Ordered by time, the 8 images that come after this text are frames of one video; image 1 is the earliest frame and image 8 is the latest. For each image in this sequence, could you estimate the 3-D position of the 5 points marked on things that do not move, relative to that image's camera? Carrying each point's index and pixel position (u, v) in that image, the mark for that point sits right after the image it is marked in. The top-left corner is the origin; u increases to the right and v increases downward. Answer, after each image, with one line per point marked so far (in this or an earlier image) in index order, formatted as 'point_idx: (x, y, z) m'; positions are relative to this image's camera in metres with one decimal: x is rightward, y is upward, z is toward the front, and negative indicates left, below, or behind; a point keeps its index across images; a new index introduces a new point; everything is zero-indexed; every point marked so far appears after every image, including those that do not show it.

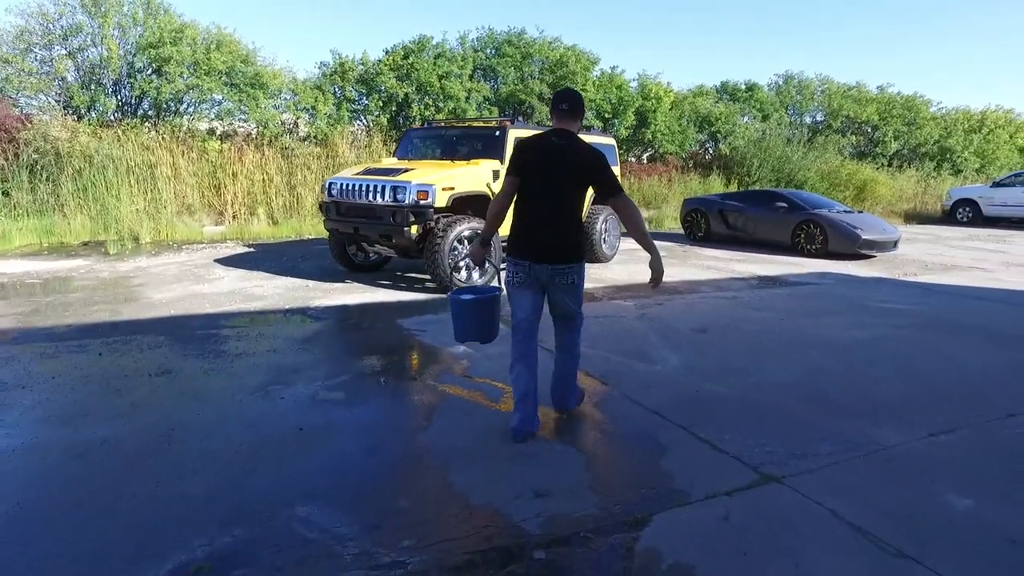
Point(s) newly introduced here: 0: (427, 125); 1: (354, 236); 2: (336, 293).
0: (-1.3, +2.5, +9.6) m
1: (-2.1, +0.7, +8.3) m
2: (-2.2, -0.1, +8.0) m
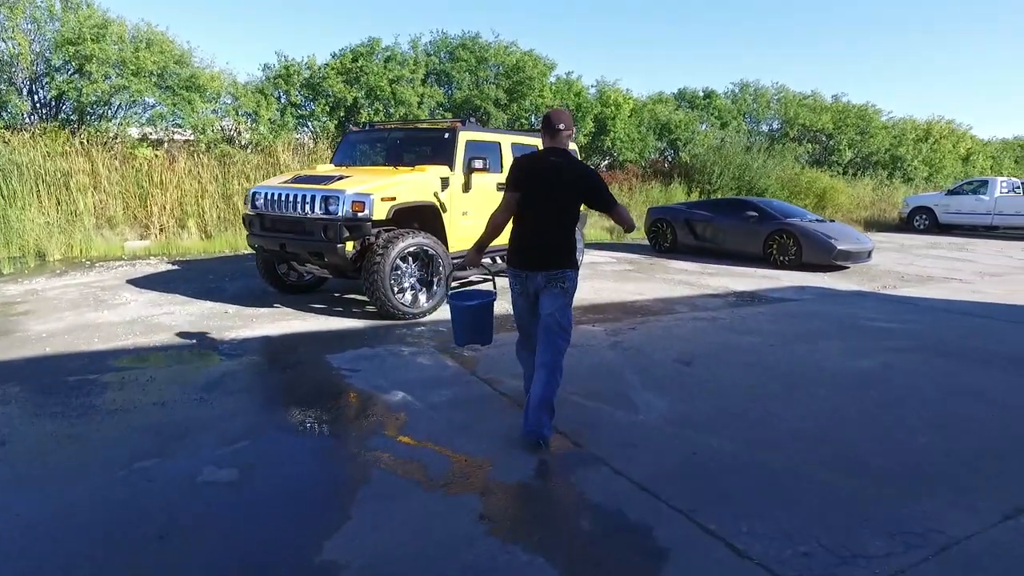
0: (-2.0, +2.2, +8.6) m
1: (-2.6, +0.4, +7.2) m
2: (-2.8, -0.4, +6.9) m
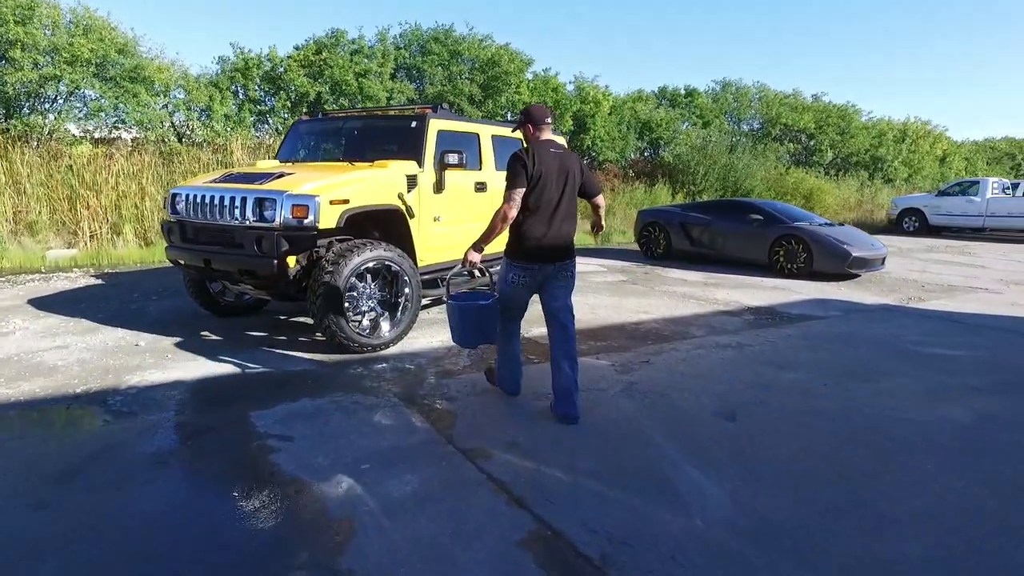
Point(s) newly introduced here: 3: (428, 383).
0: (-2.2, +2.0, +7.2) m
1: (-2.8, +0.1, +5.7) m
2: (-2.9, -0.6, +5.4) m
3: (-0.6, -0.8, +4.8) m
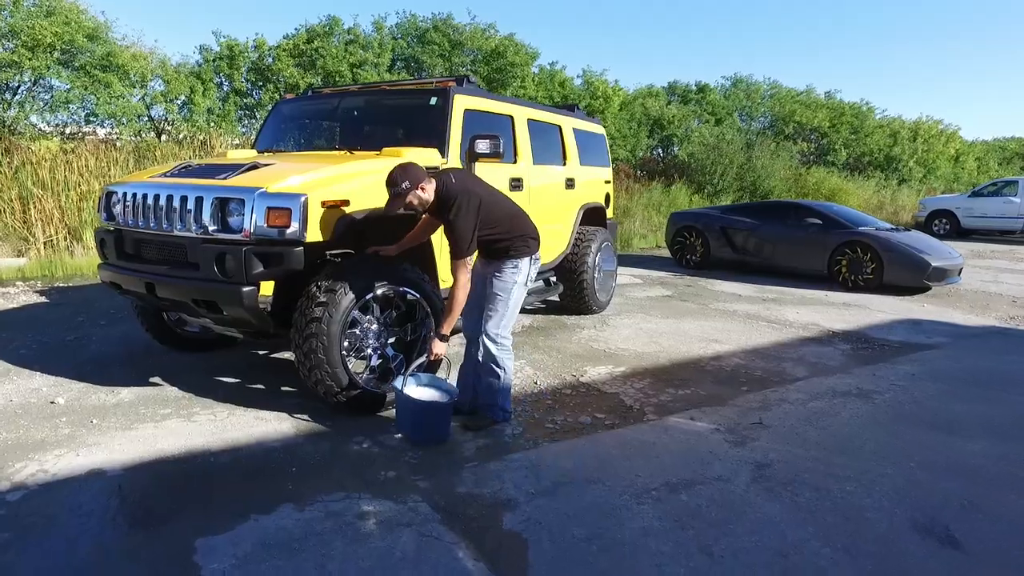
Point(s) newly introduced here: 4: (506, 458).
0: (-1.8, +1.7, +5.6) m
1: (-2.4, -0.1, +4.2) m
2: (-2.5, -0.8, +3.8) m
3: (-0.2, -1.0, +3.3) m
4: (0.0, -0.9, +3.5) m
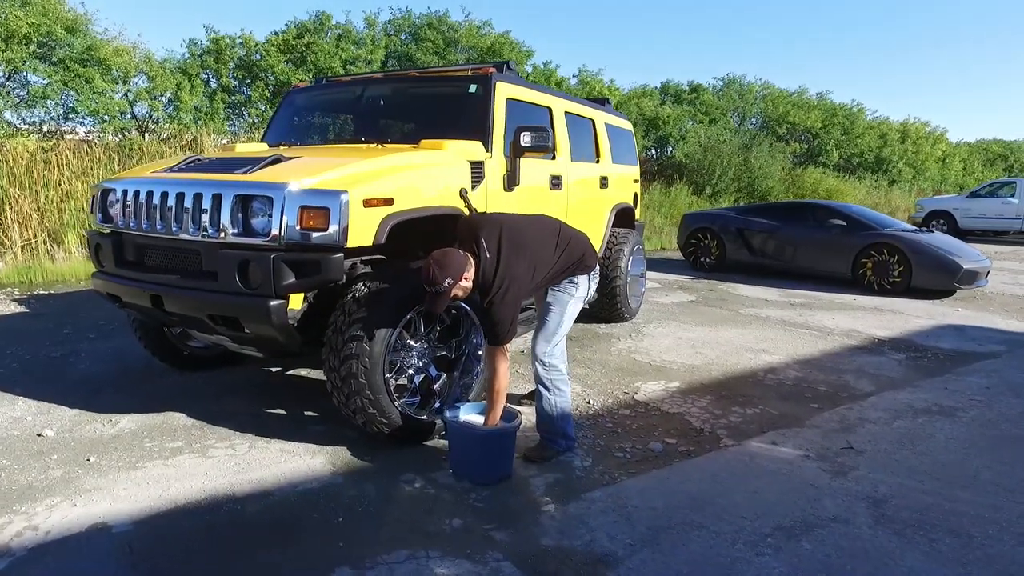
0: (-1.5, +1.7, +5.1) m
1: (-2.0, -0.2, +3.6) m
2: (-2.1, -0.9, +3.3) m
3: (+0.2, -1.0, +2.8) m
4: (+0.4, -1.0, +3.0) m
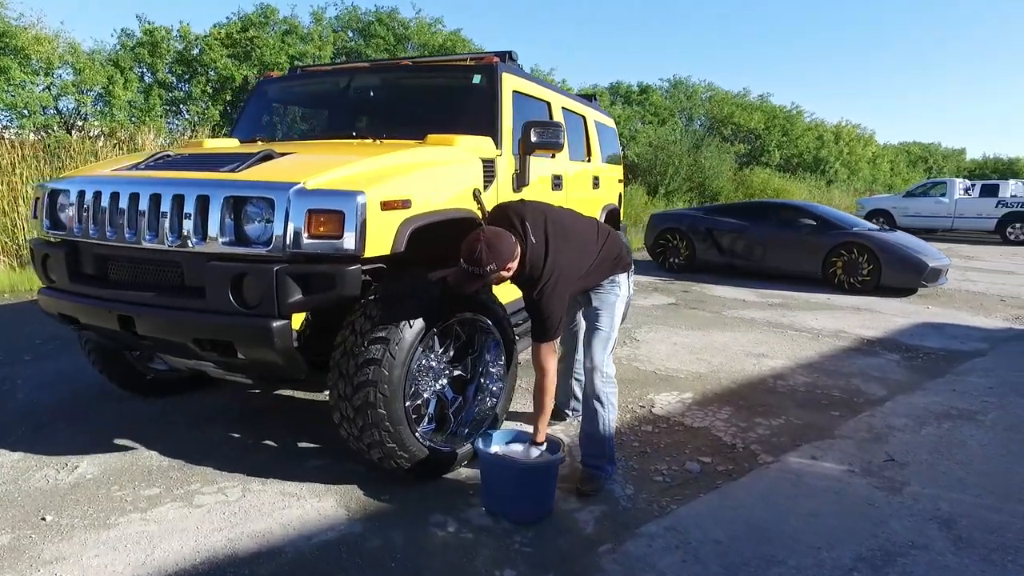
0: (-1.5, +1.6, +4.6) m
1: (-1.9, -0.3, +3.1) m
2: (-1.9, -1.0, +2.7) m
3: (+0.4, -1.1, +2.5) m
4: (+0.6, -1.0, +2.7) m
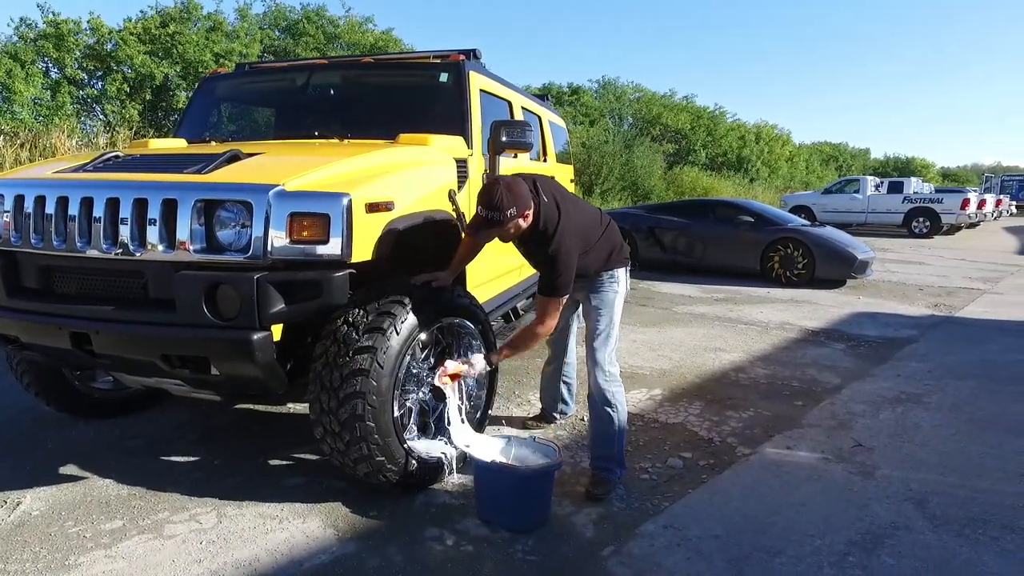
0: (-1.8, +1.5, +4.3) m
1: (-1.9, -0.3, +2.8) m
2: (-1.9, -1.0, +2.5) m
3: (+0.4, -1.1, +2.4) m
4: (+0.6, -1.0, +2.7) m
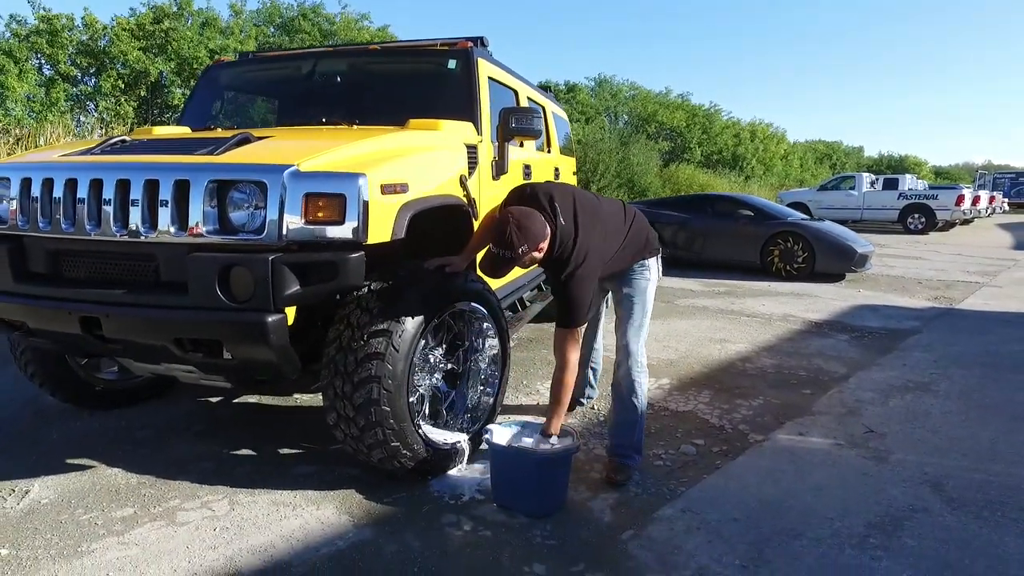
0: (-1.7, +1.6, +4.3) m
1: (-1.9, -0.3, +2.8) m
2: (-1.9, -1.0, +2.4) m
3: (+0.5, -1.0, +2.4) m
4: (+0.6, -1.0, +2.6) m
